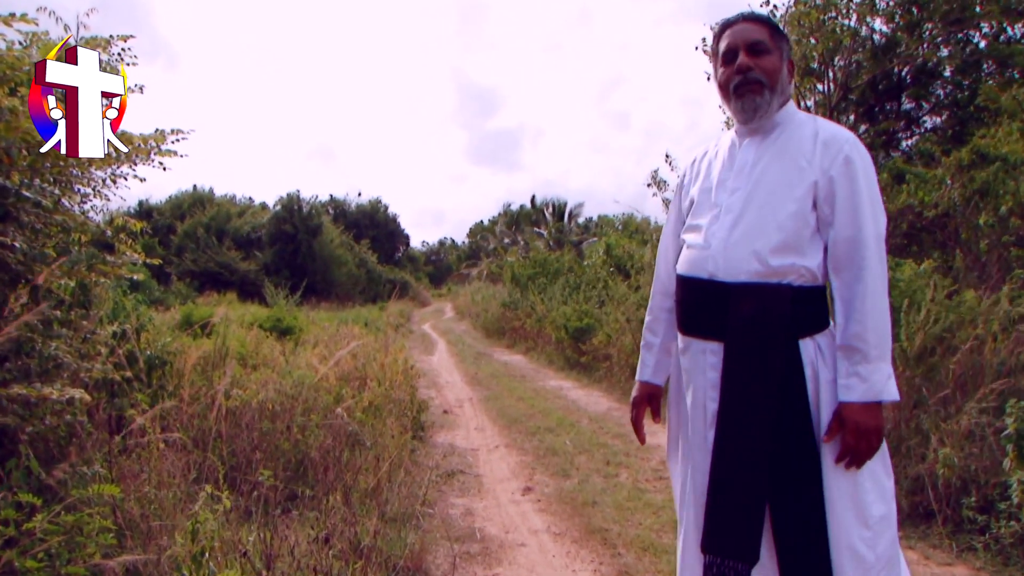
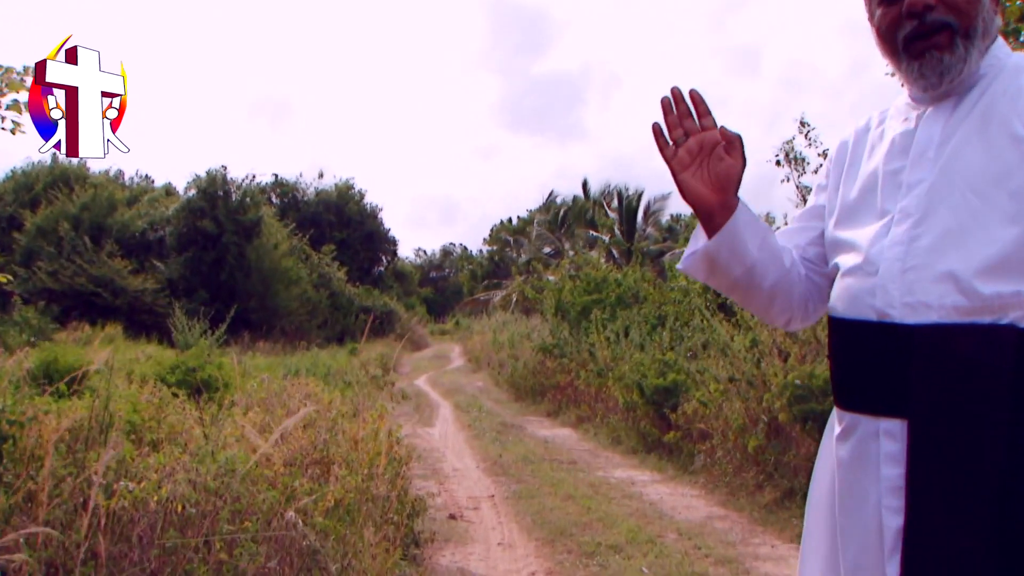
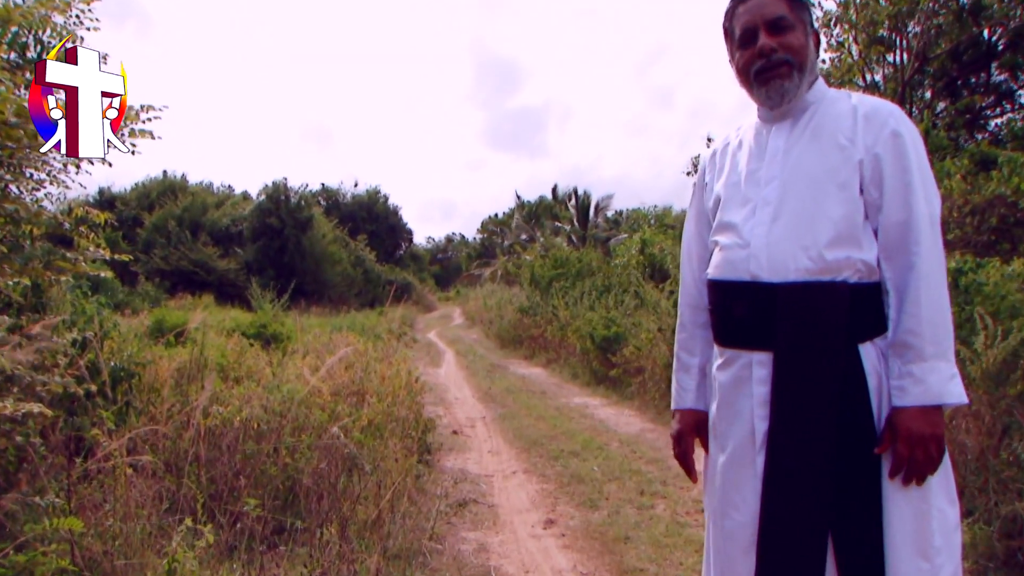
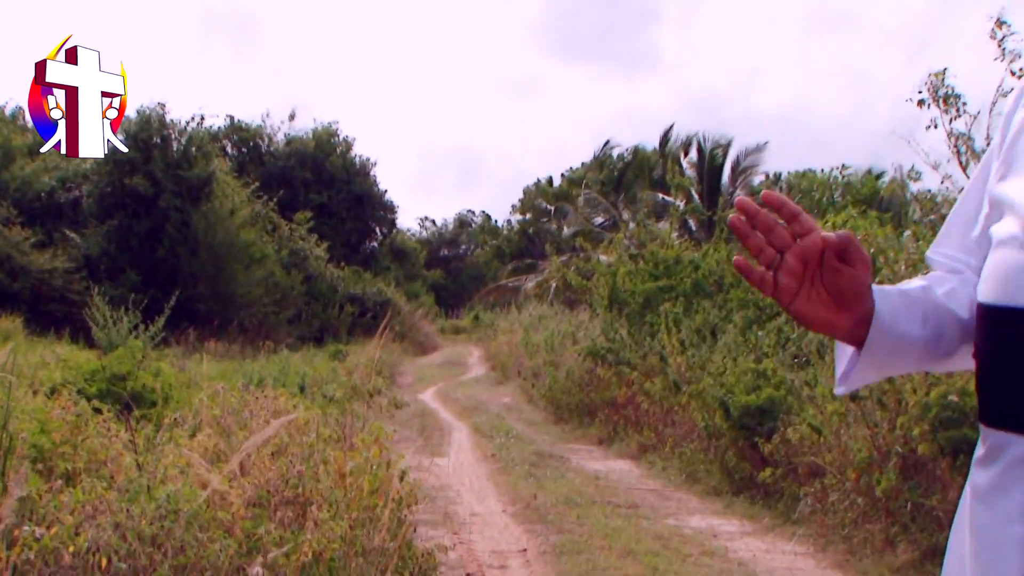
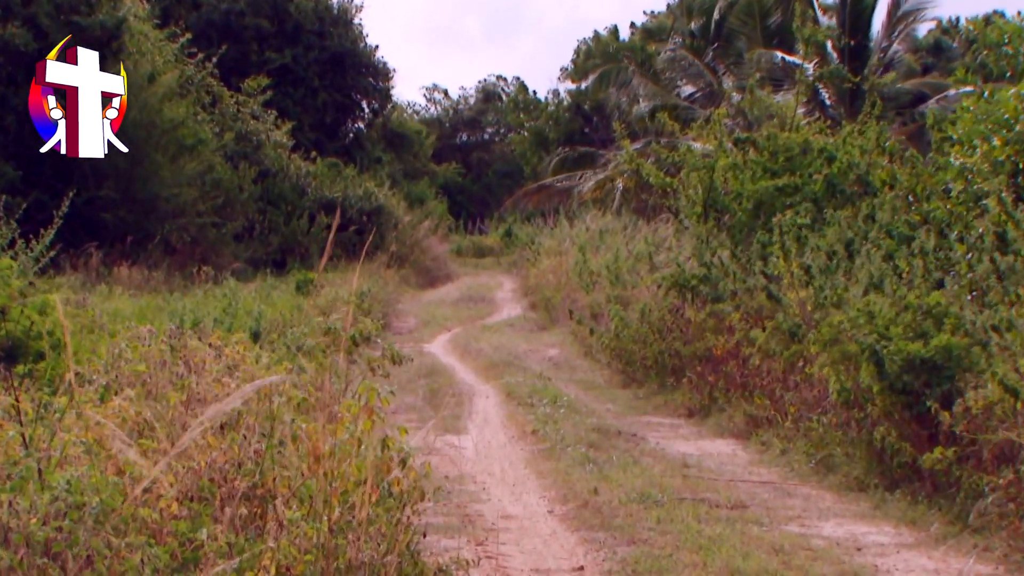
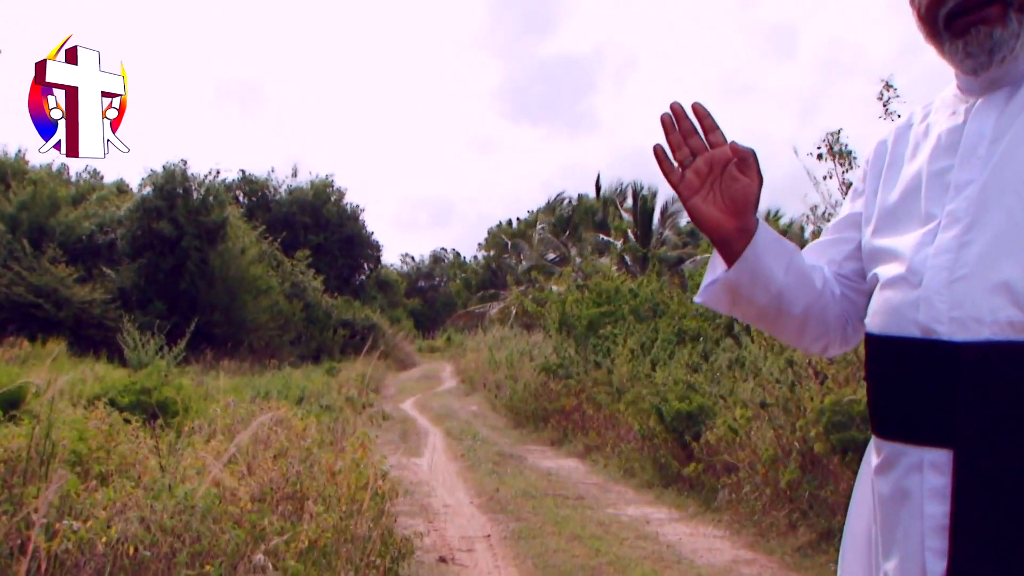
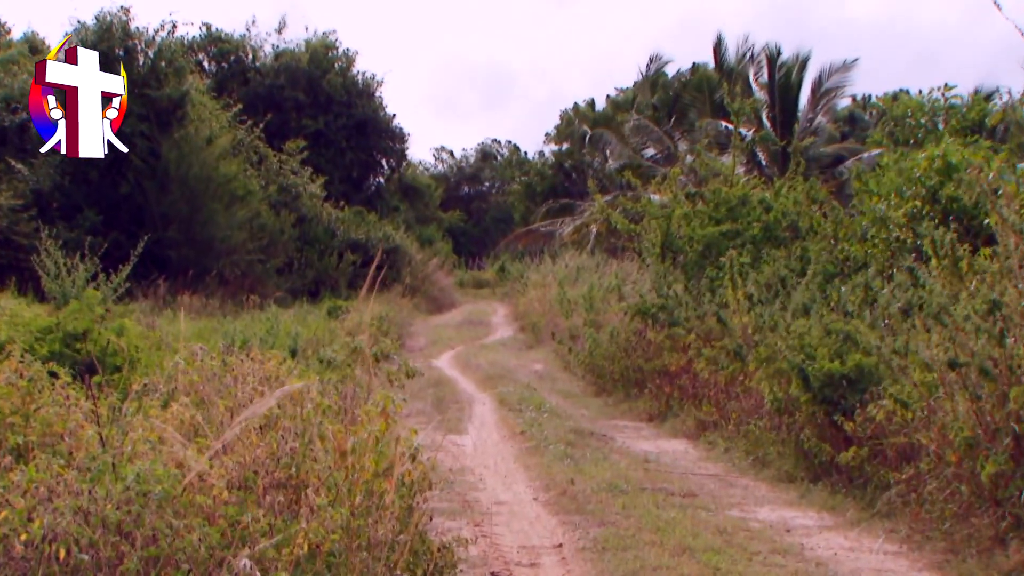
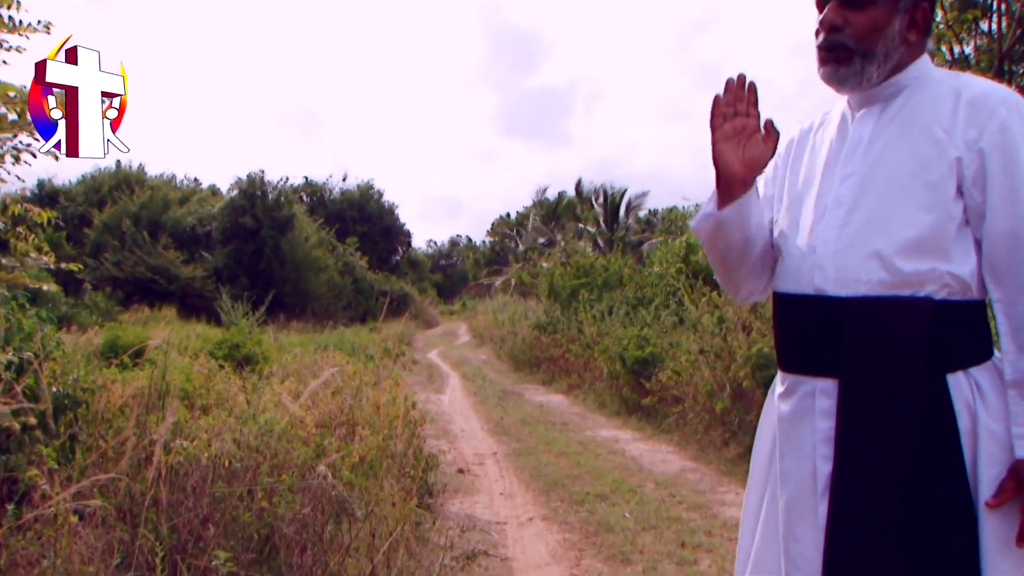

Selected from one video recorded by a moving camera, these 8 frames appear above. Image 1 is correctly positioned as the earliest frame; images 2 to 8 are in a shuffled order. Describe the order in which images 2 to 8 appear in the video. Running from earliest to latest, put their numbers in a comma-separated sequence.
3, 8, 2, 6, 4, 7, 5
